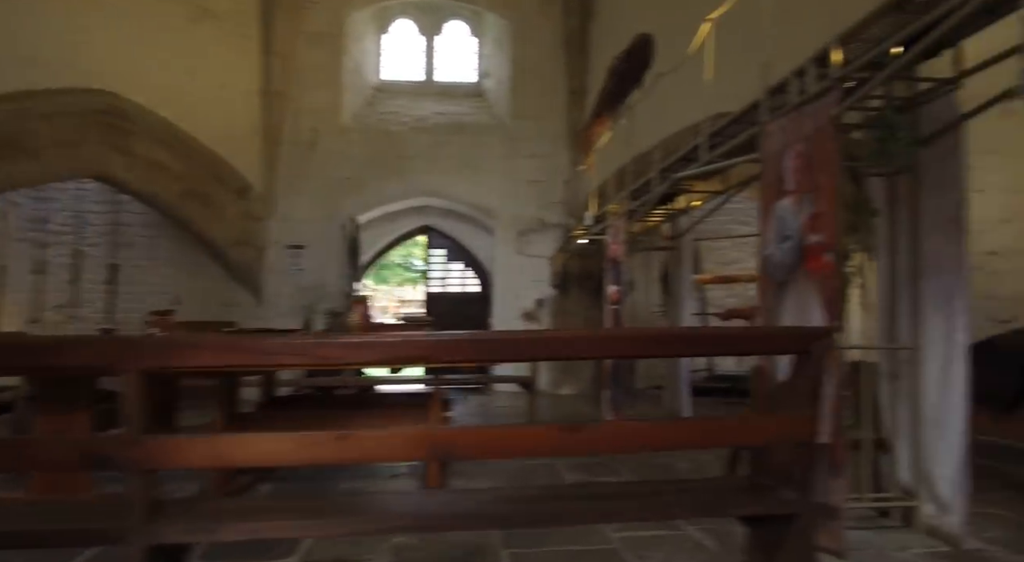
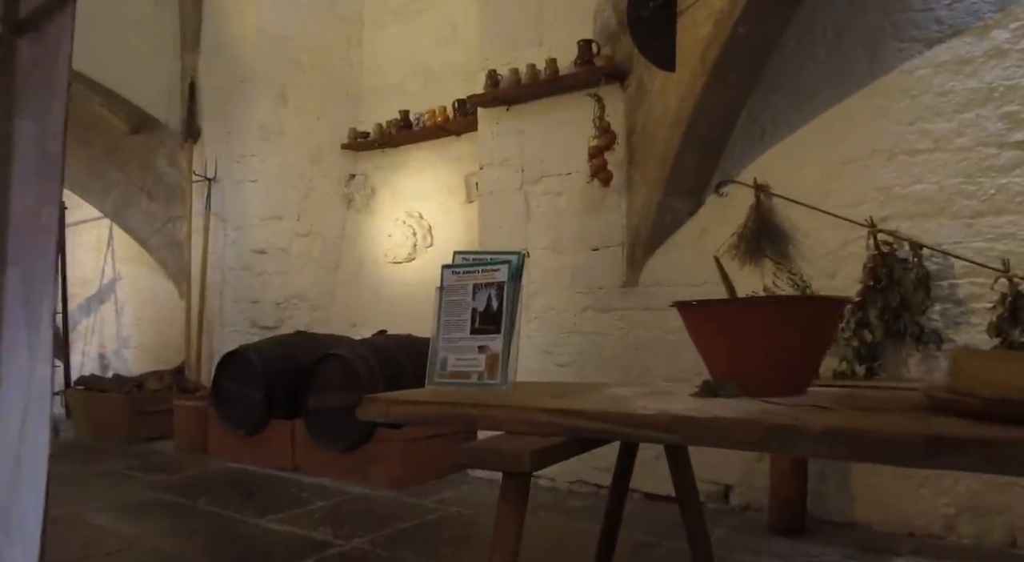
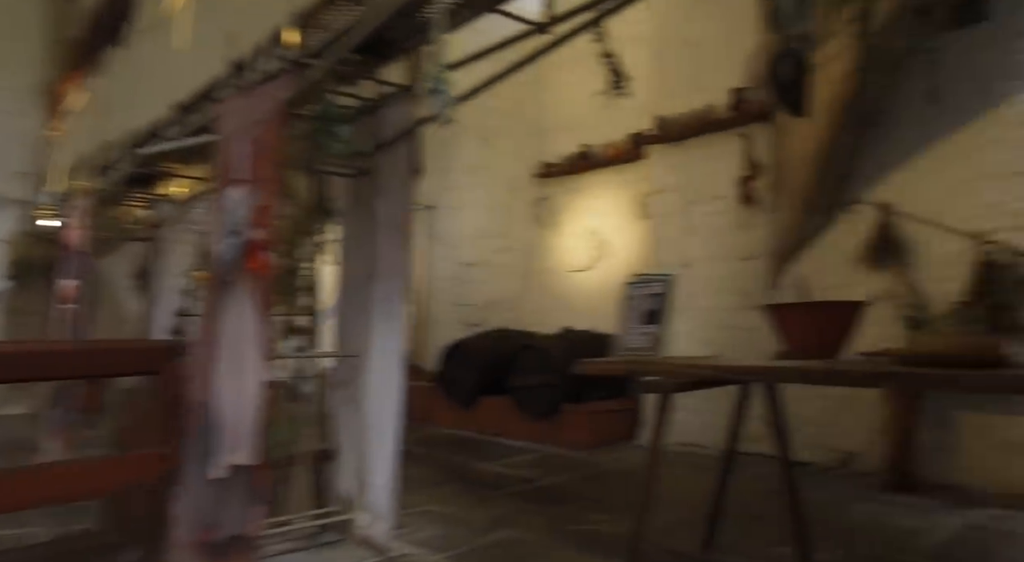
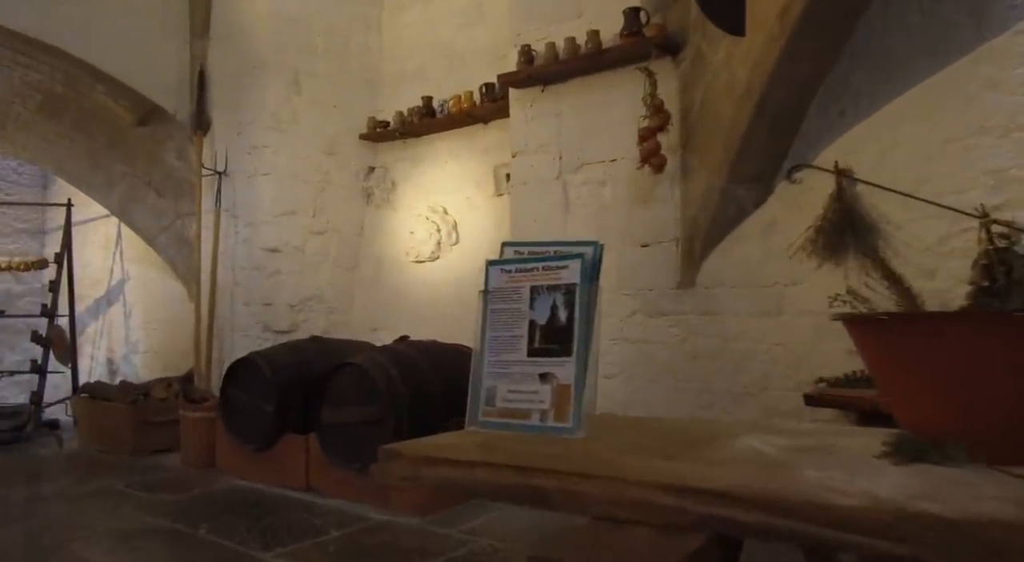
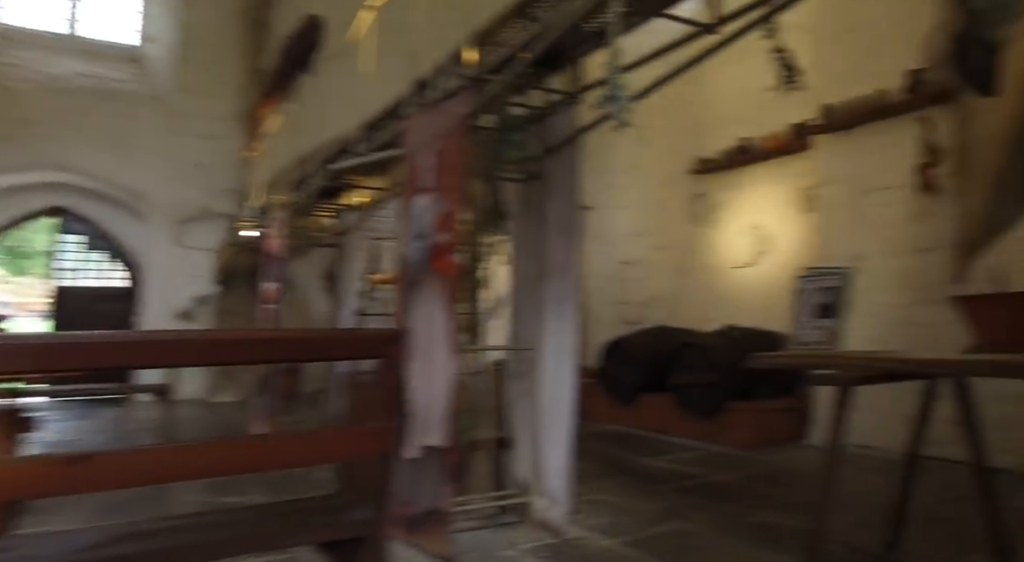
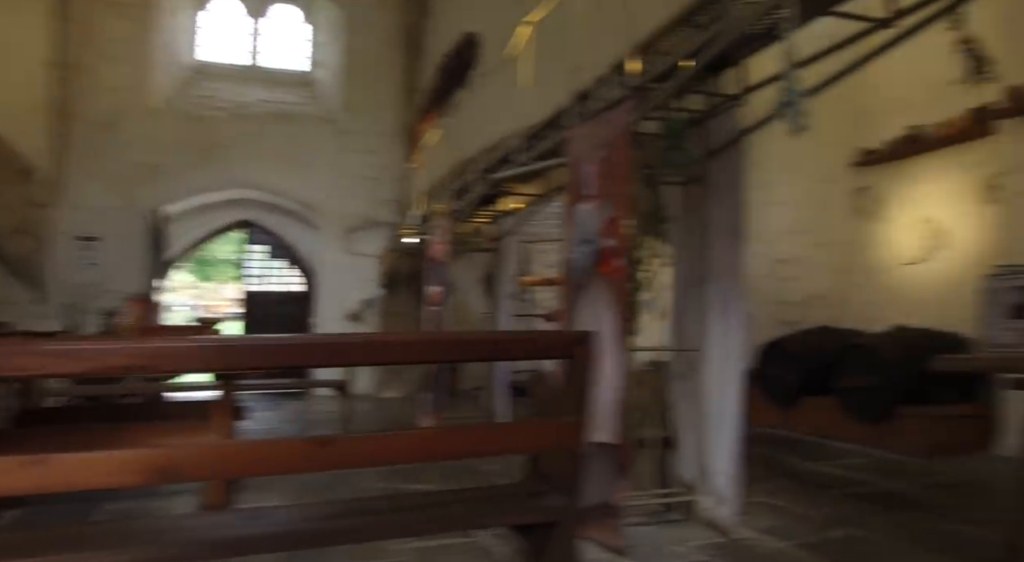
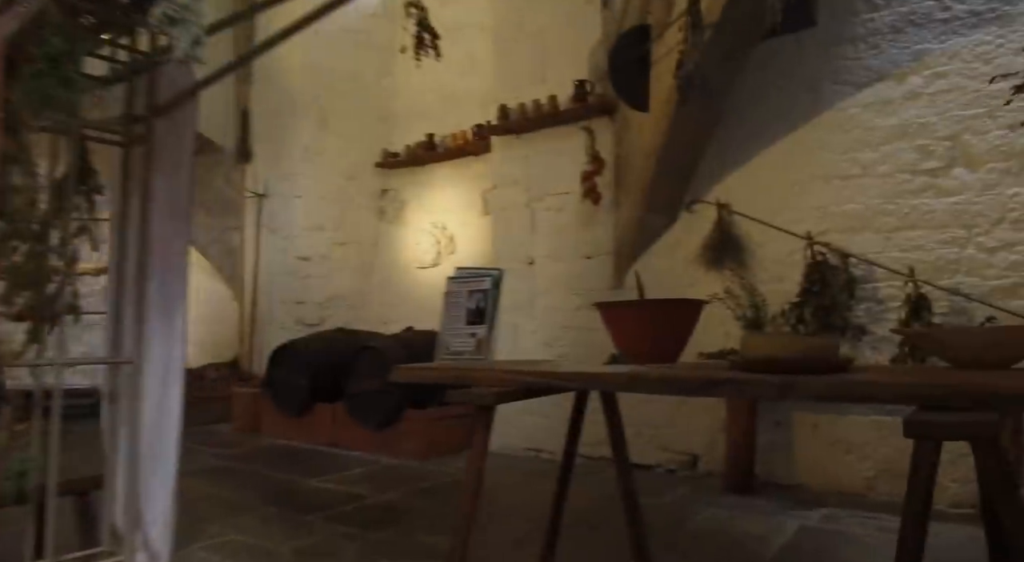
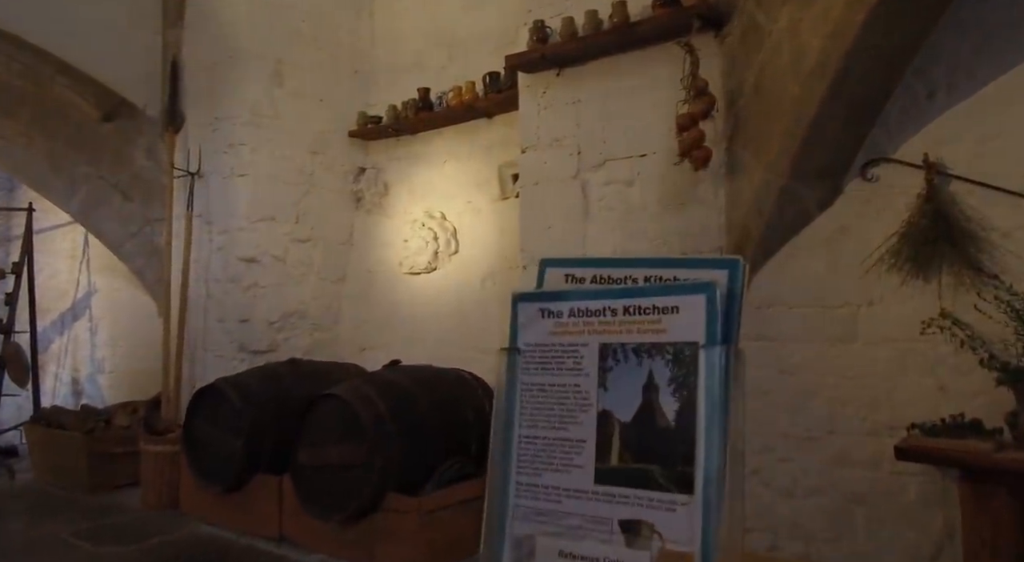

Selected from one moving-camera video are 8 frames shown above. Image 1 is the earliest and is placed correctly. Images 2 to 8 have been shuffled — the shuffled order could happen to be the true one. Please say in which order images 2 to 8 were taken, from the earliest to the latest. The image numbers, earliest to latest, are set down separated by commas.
6, 5, 3, 7, 2, 4, 8
